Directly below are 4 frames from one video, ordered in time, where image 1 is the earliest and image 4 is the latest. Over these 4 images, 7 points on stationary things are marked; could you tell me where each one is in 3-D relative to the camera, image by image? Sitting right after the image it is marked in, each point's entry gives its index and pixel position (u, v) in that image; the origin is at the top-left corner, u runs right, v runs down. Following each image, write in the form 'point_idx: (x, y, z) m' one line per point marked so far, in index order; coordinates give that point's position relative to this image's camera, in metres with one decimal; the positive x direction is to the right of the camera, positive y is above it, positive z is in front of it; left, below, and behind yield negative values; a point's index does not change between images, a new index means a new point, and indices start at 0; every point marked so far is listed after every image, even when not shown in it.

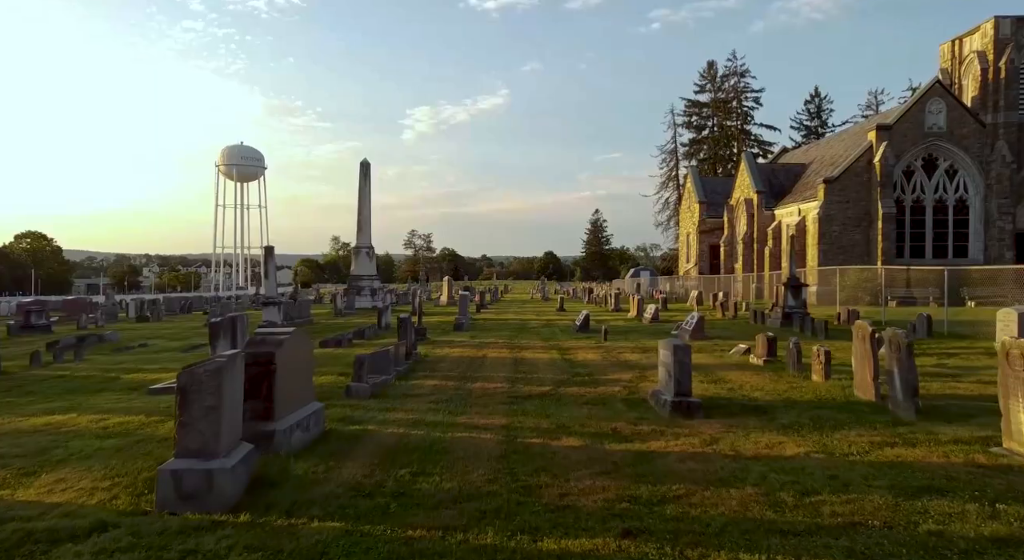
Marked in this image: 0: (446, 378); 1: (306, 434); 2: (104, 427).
0: (-1.3, -1.9, +12.4) m
1: (-2.3, -1.7, +7.3) m
2: (-5.1, -1.8, +8.0) m
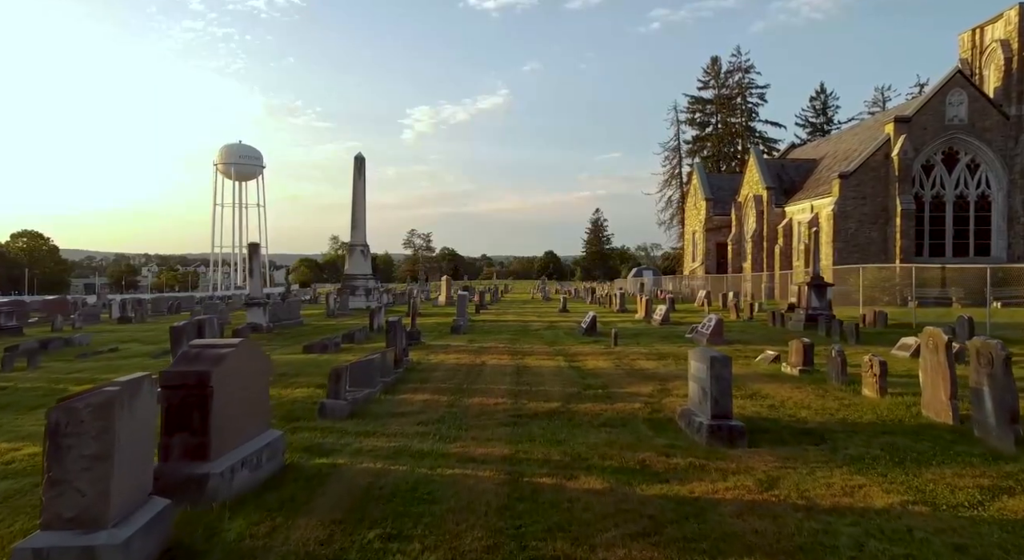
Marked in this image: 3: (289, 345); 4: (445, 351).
0: (-1.2, -1.9, +10.8) m
1: (-2.3, -1.7, +5.7) m
2: (-5.0, -1.8, +6.4) m
3: (-6.5, -1.9, +18.8) m
4: (-1.7, -1.8, +16.6) m
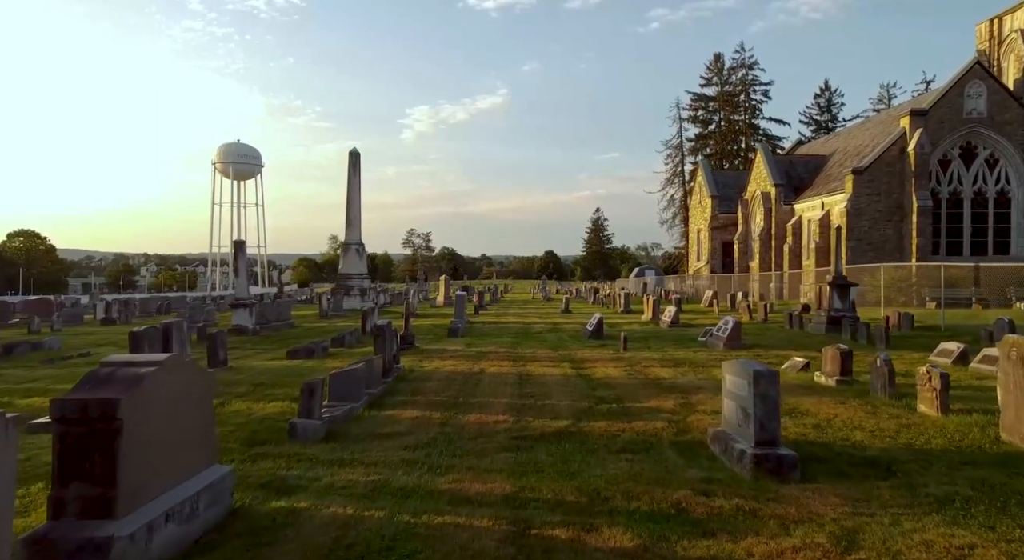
0: (-1.2, -1.9, +9.5) m
1: (-2.3, -1.7, +4.4) m
2: (-5.0, -1.8, +5.1) m
3: (-6.5, -1.9, +17.5) m
4: (-1.7, -1.8, +15.3) m
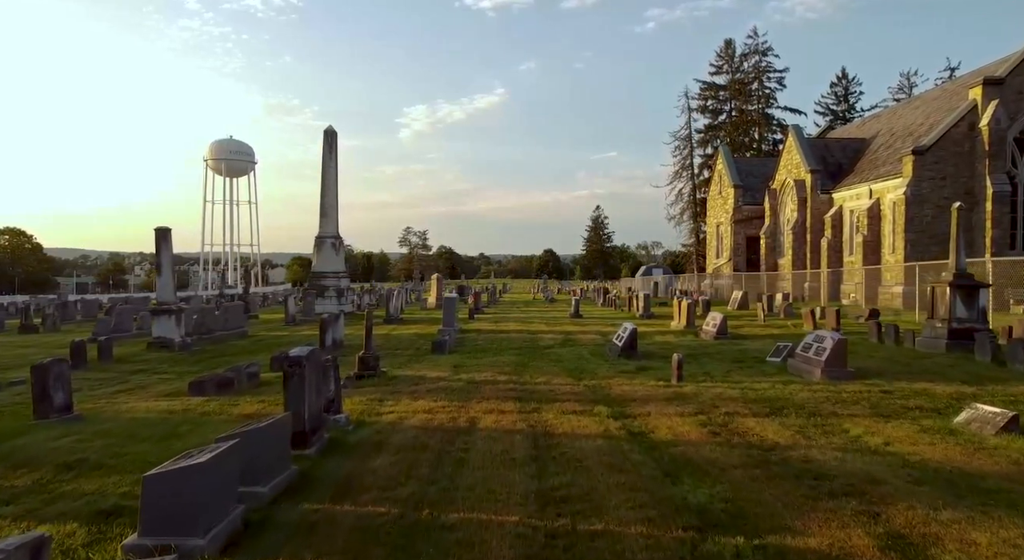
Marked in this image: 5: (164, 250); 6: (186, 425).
0: (-1.1, -1.8, +4.6) m
1: (-2.1, -1.7, -0.5) m
2: (-4.9, -1.8, +0.2) m
3: (-6.4, -1.9, +12.6) m
4: (-1.6, -1.8, +10.4) m
5: (-9.5, +0.8, +17.6) m
6: (-4.1, -1.8, +8.1) m
